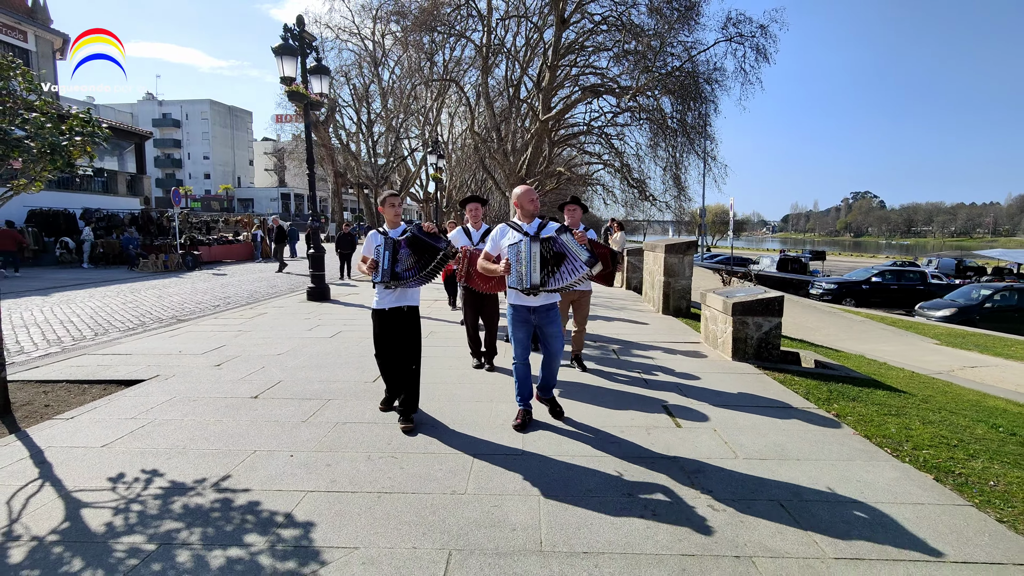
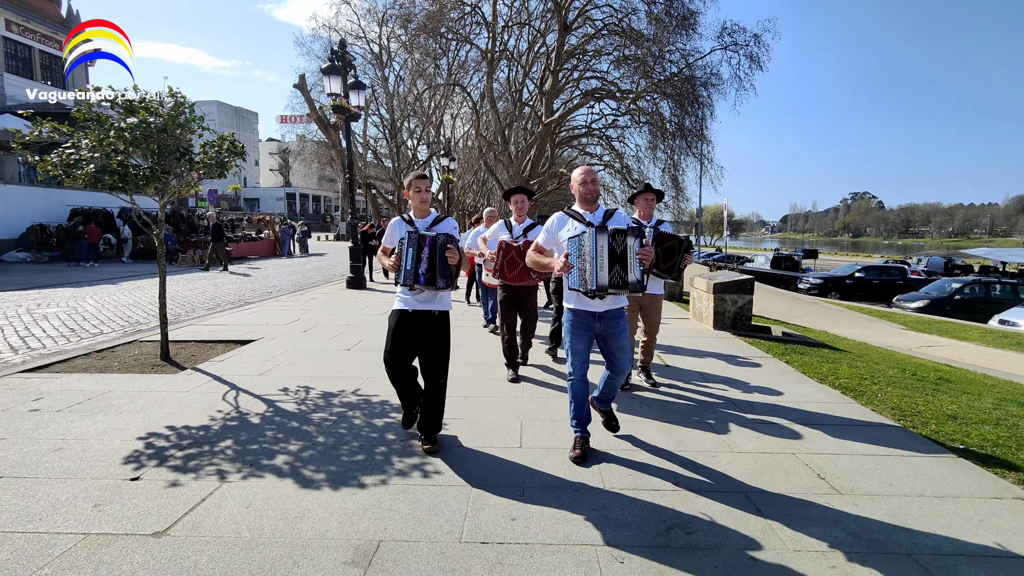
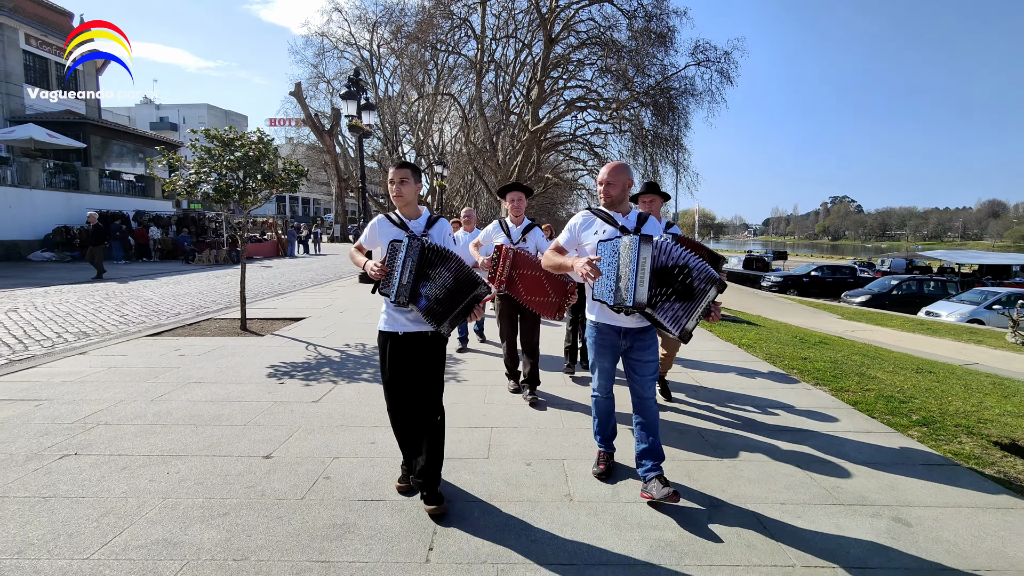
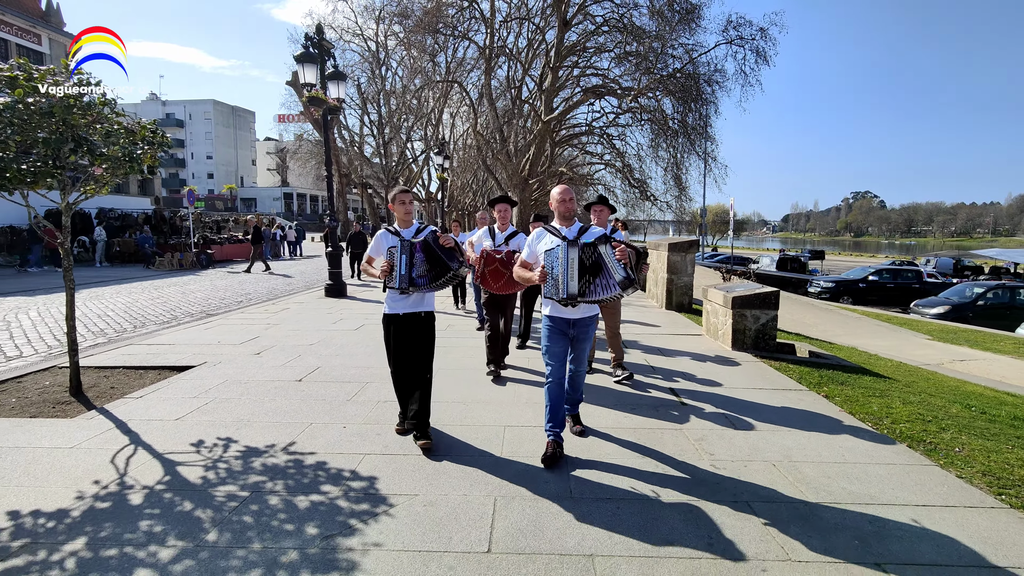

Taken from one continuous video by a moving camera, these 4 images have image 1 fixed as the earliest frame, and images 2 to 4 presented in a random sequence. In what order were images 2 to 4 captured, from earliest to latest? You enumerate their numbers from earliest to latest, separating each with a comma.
4, 2, 3
